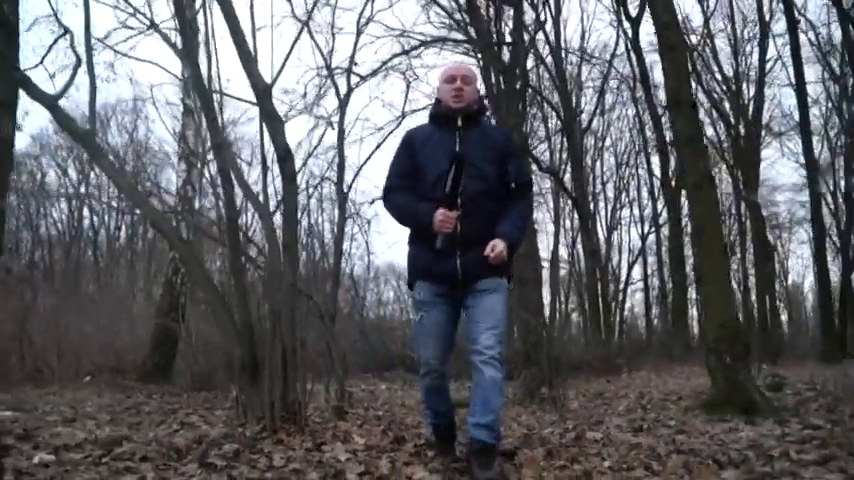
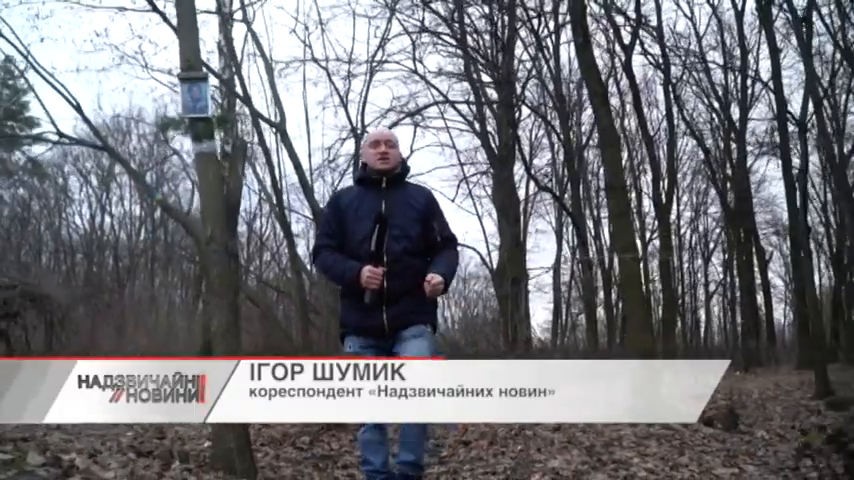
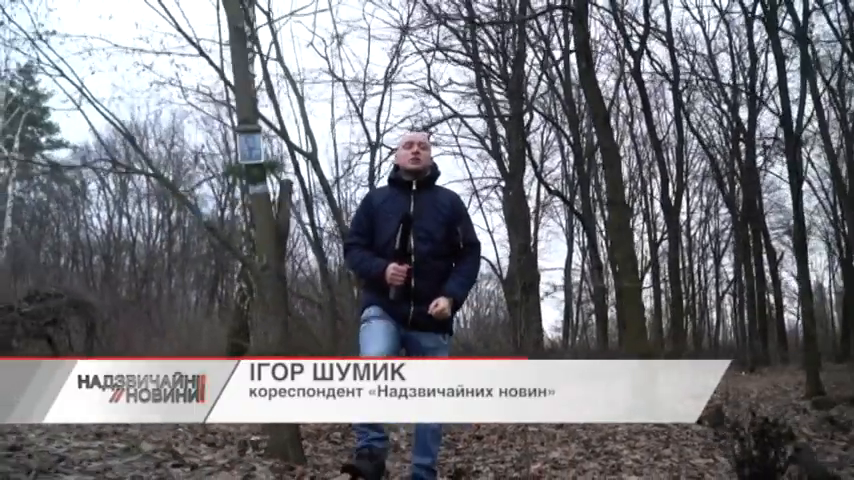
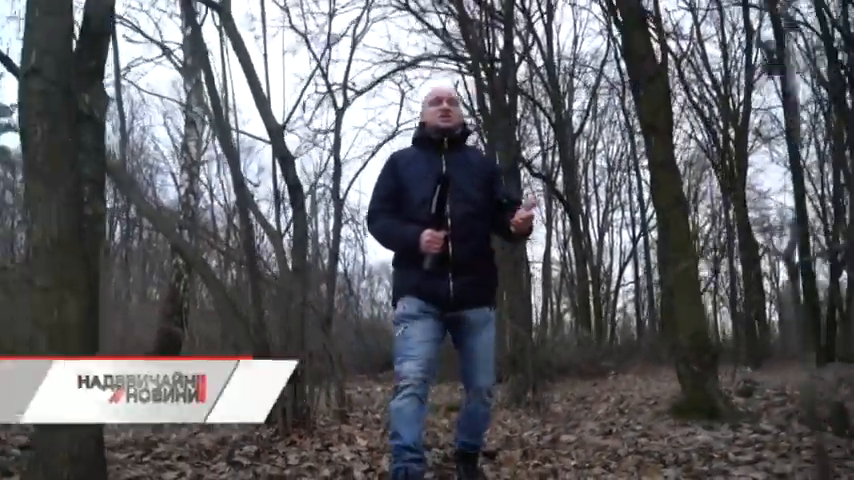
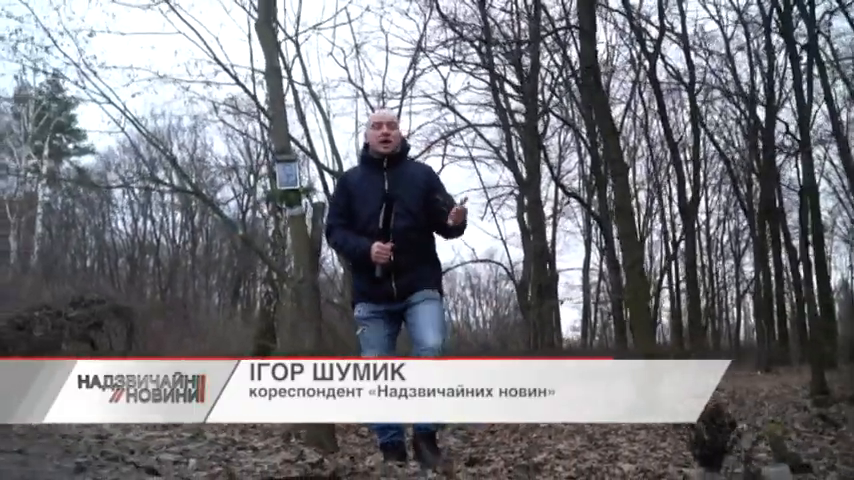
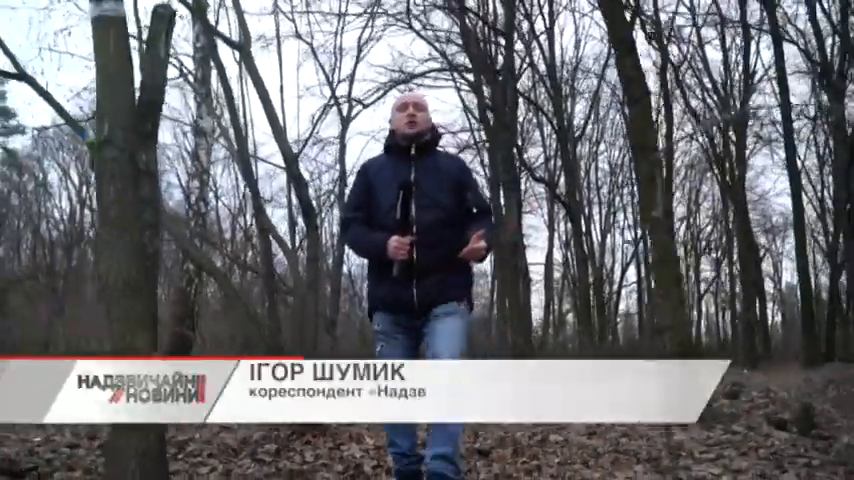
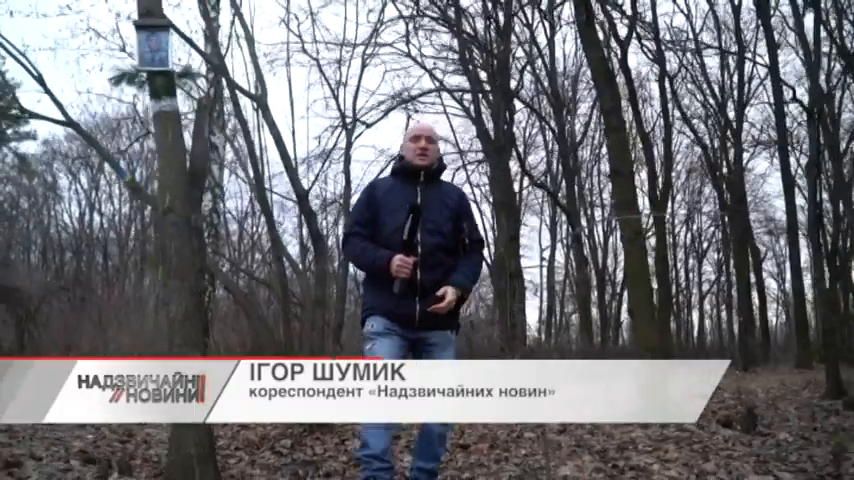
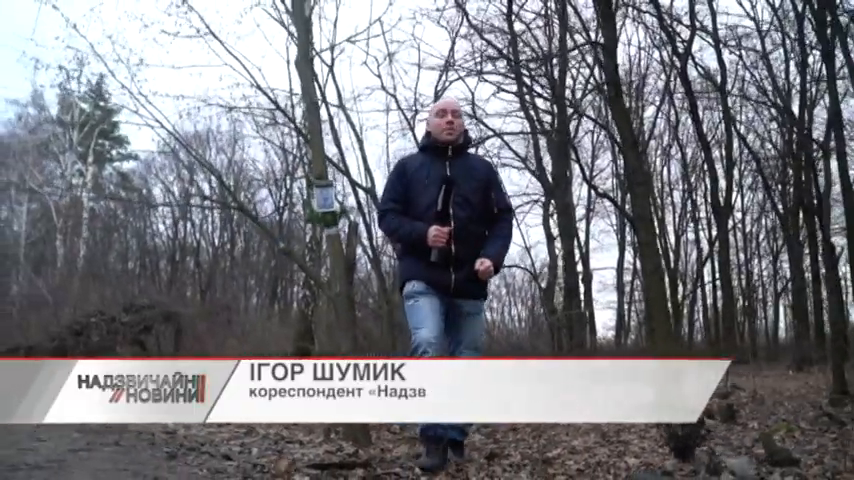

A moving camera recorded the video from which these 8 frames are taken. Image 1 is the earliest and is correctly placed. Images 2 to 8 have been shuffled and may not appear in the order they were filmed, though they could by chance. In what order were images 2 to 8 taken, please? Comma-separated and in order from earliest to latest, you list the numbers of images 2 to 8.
4, 6, 7, 2, 3, 5, 8
